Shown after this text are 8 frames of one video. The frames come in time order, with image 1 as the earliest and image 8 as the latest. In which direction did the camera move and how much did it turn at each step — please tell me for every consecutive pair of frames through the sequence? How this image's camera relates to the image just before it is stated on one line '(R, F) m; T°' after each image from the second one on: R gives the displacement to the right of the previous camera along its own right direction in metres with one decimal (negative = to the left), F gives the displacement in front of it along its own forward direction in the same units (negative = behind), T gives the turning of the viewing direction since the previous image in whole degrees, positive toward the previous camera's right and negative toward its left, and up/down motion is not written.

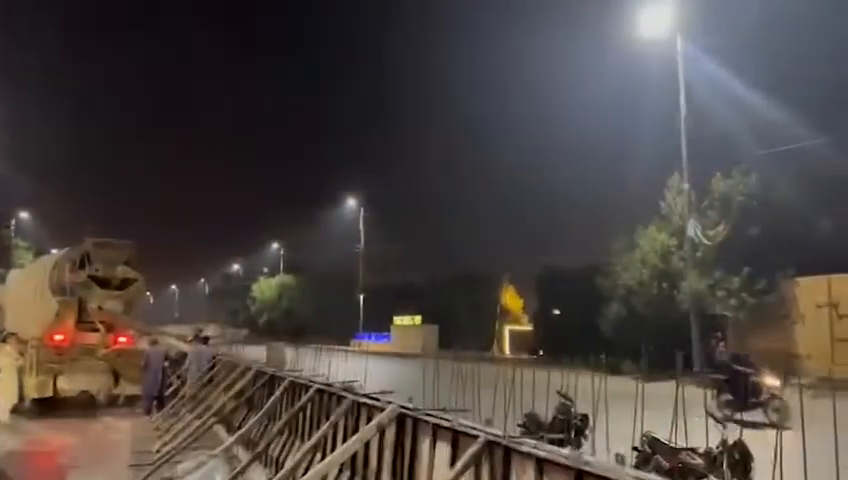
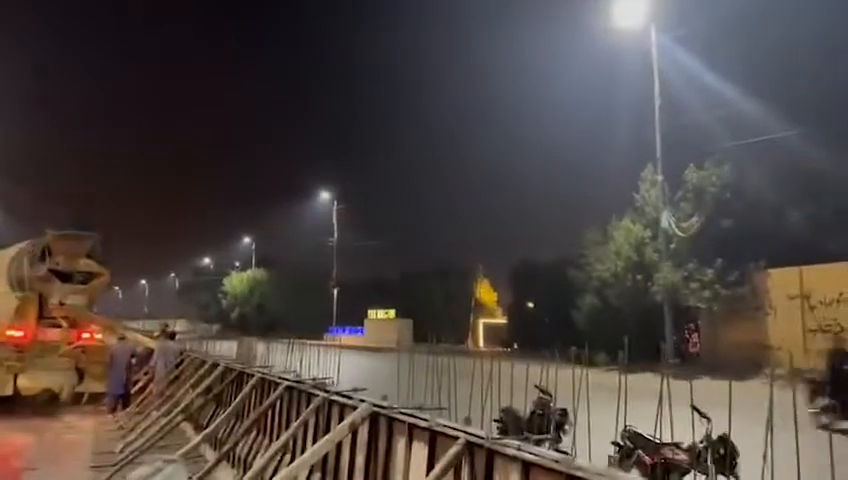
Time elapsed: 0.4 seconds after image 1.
(0.0, +0.4) m; +2°
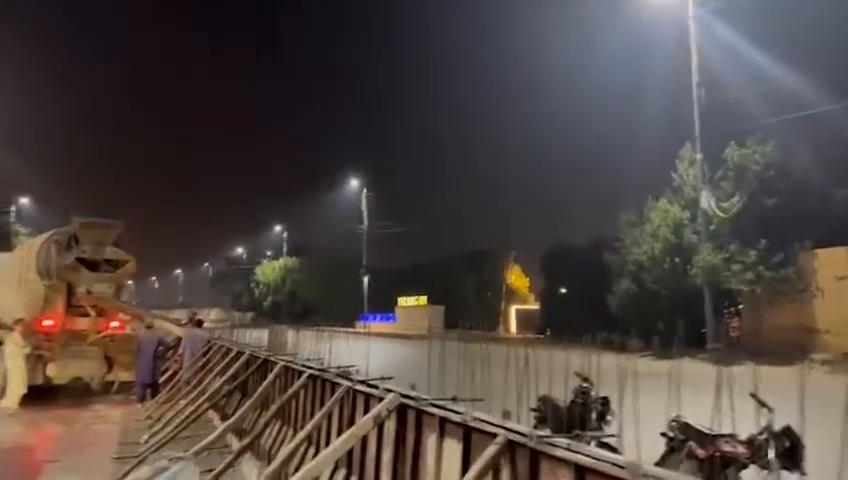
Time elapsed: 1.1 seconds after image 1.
(0.0, +0.6) m; -2°
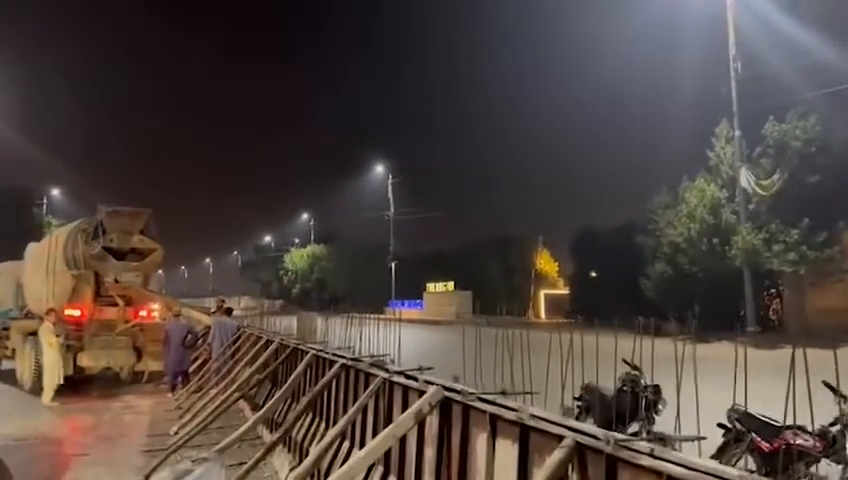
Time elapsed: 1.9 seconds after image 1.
(-0.1, +0.5) m; -2°
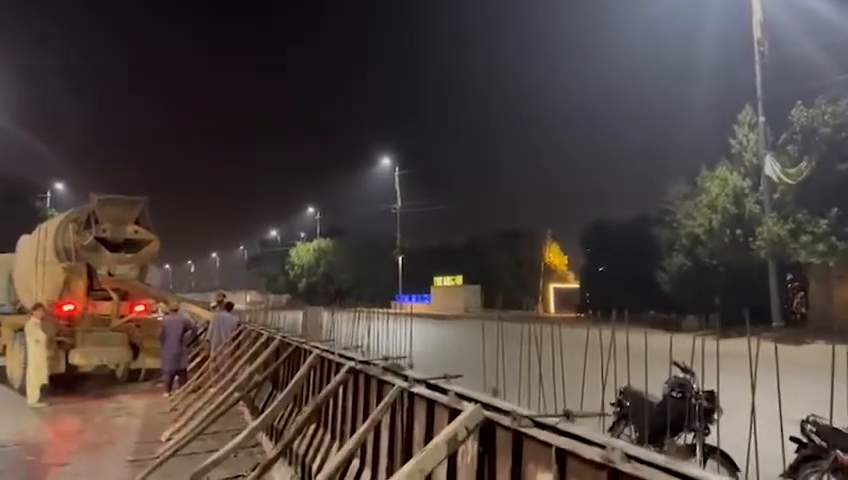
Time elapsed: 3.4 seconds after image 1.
(-0.1, +1.1) m; 0°
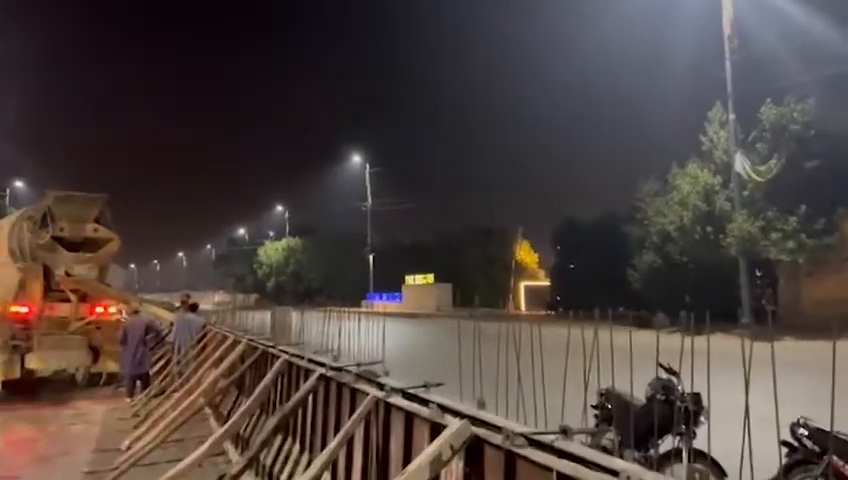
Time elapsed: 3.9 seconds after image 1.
(0.0, +0.4) m; +2°
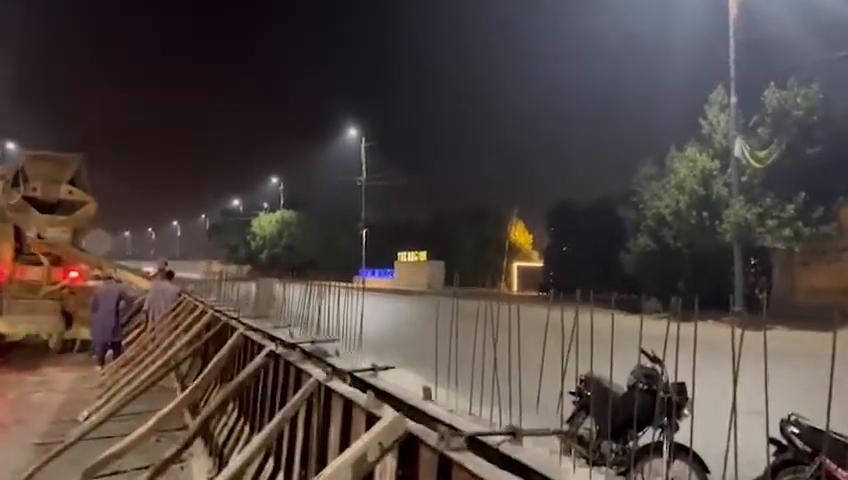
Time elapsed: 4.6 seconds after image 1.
(+0.2, +0.5) m; 0°
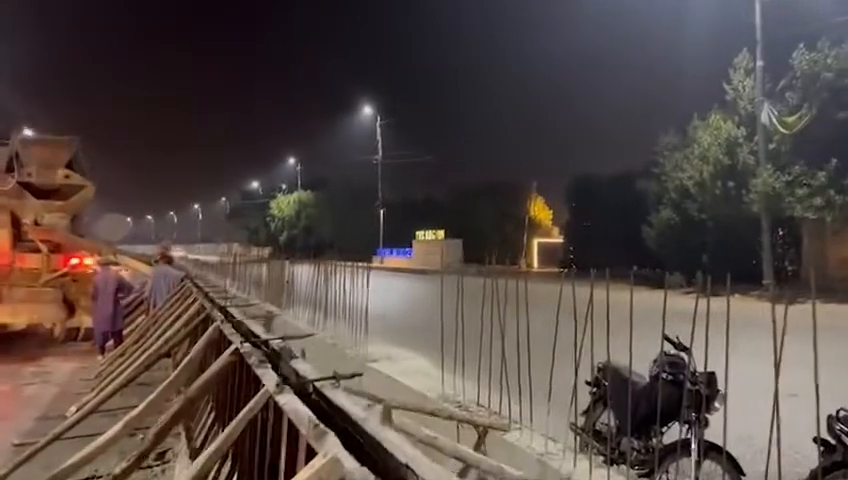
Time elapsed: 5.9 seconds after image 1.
(+0.2, +0.7) m; -2°
